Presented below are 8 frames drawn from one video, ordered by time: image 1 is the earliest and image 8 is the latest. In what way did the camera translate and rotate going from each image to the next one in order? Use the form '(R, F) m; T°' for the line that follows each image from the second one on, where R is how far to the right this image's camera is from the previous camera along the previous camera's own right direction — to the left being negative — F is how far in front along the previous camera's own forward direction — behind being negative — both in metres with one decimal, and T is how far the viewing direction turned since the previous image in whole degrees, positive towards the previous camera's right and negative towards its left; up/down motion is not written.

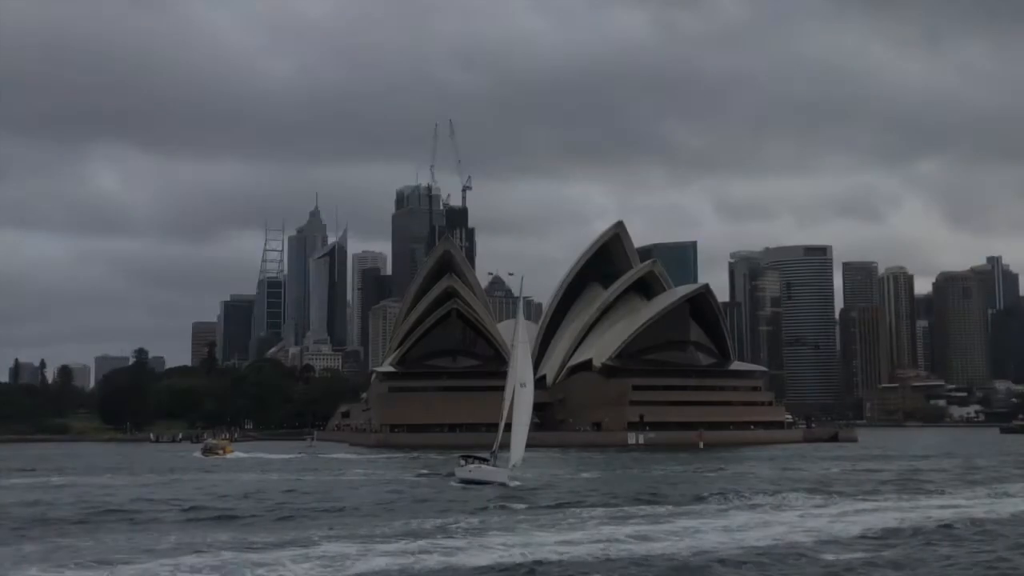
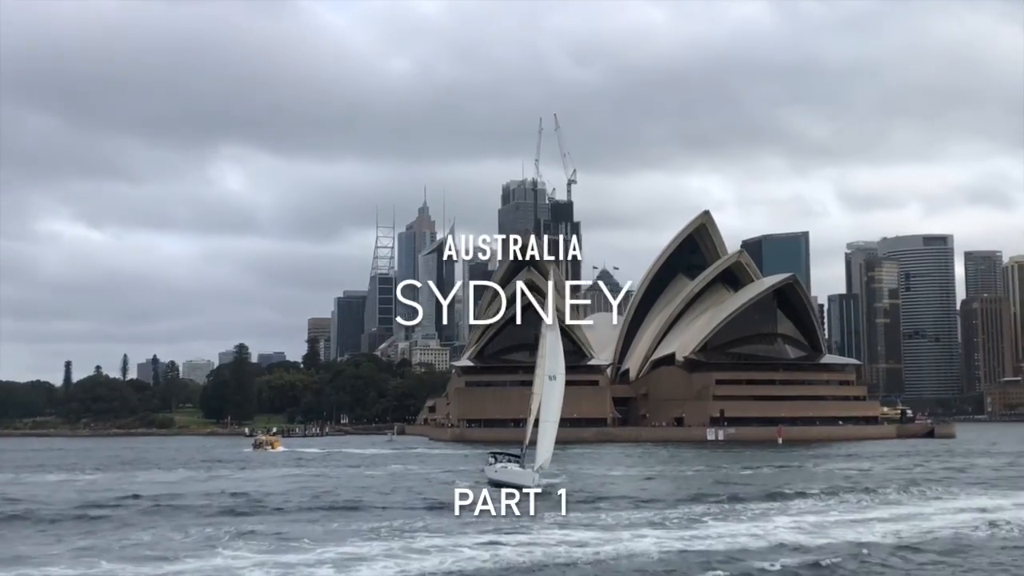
(+2.8, +1.3) m; -6°
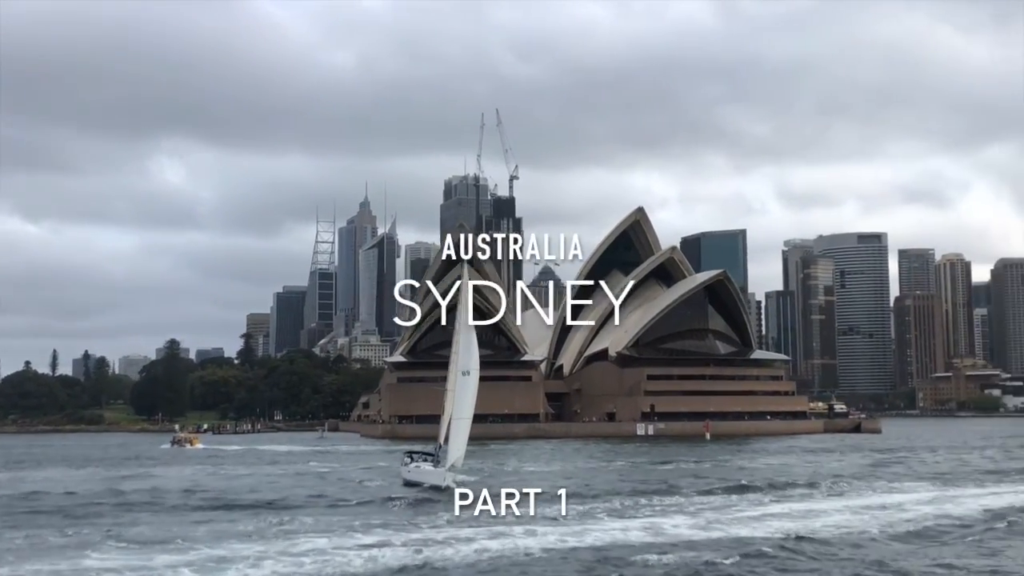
(+0.8, +0.2) m; +3°
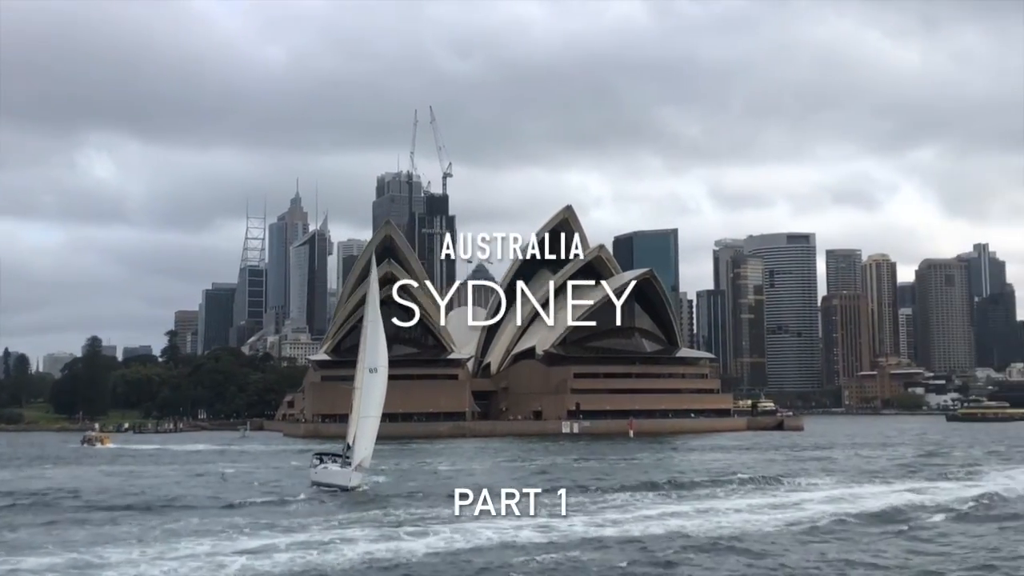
(+0.6, +0.4) m; +3°
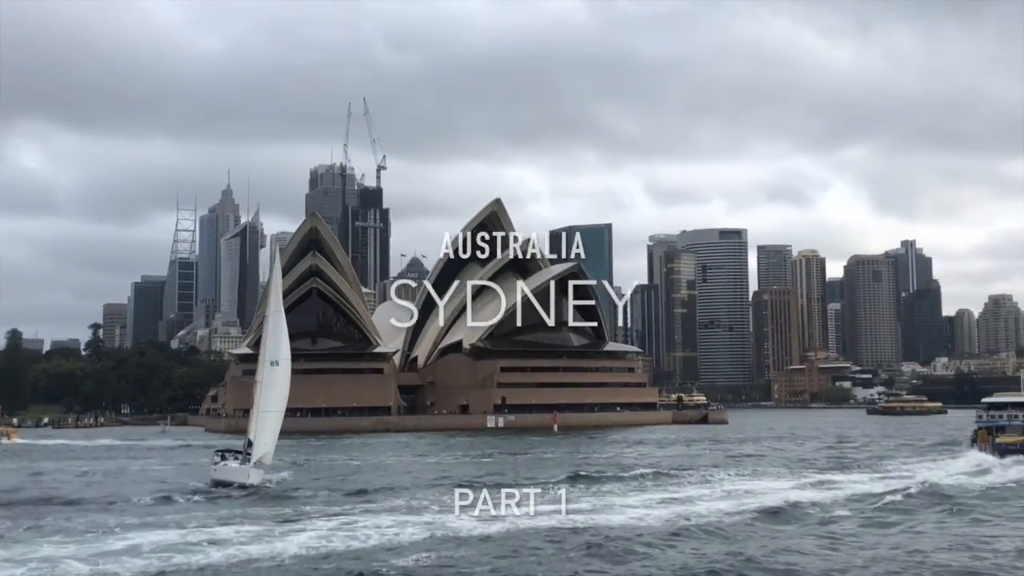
(+0.7, +0.5) m; +3°
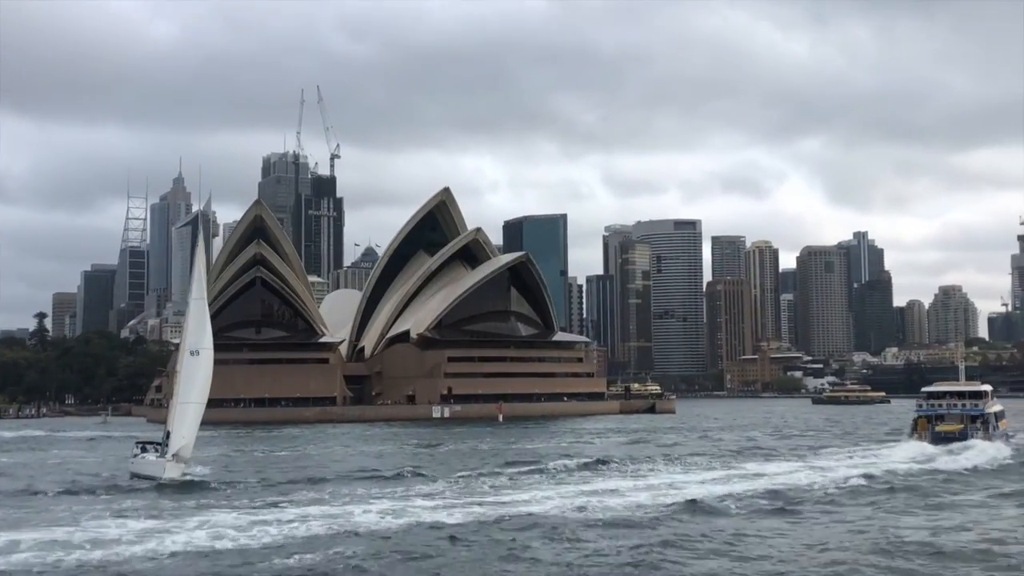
(+0.7, +0.5) m; +2°
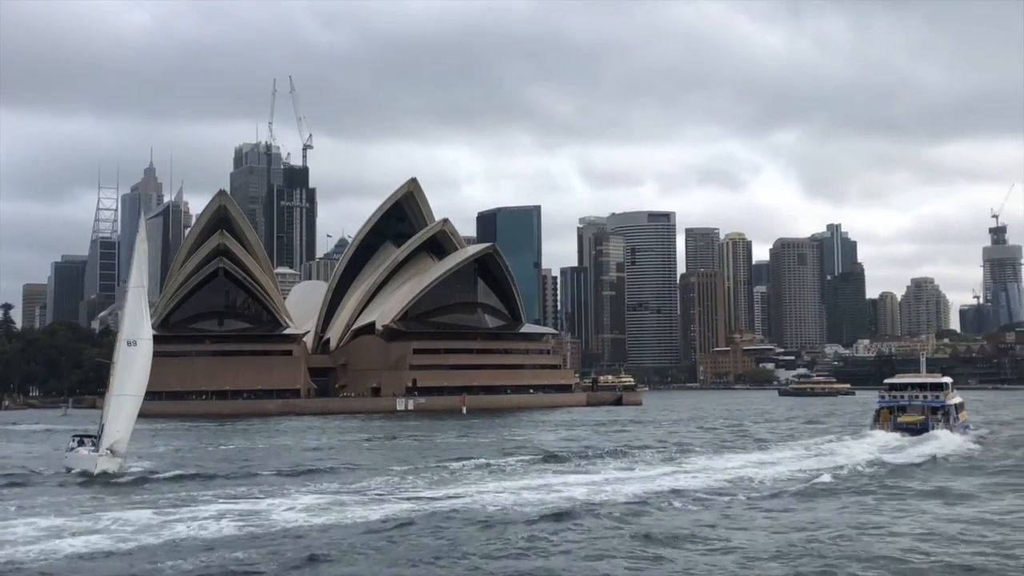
(+0.7, +0.5) m; +1°
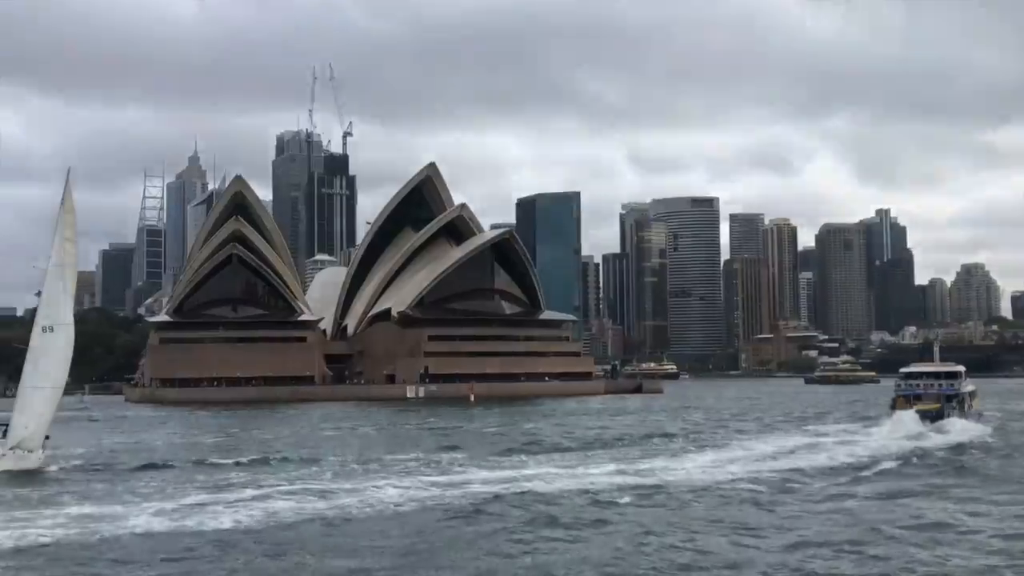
(+2.2, +1.5) m; -2°
